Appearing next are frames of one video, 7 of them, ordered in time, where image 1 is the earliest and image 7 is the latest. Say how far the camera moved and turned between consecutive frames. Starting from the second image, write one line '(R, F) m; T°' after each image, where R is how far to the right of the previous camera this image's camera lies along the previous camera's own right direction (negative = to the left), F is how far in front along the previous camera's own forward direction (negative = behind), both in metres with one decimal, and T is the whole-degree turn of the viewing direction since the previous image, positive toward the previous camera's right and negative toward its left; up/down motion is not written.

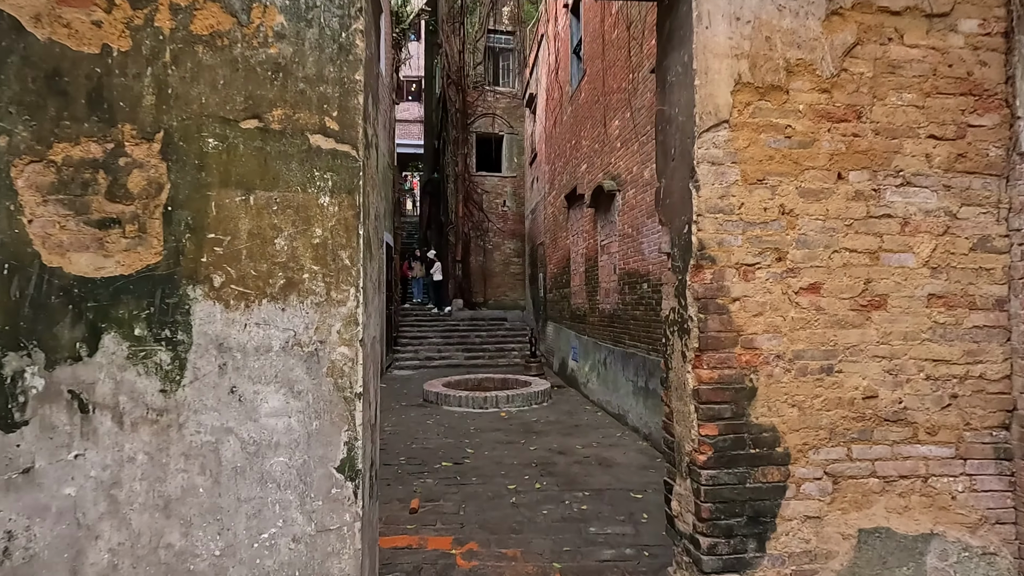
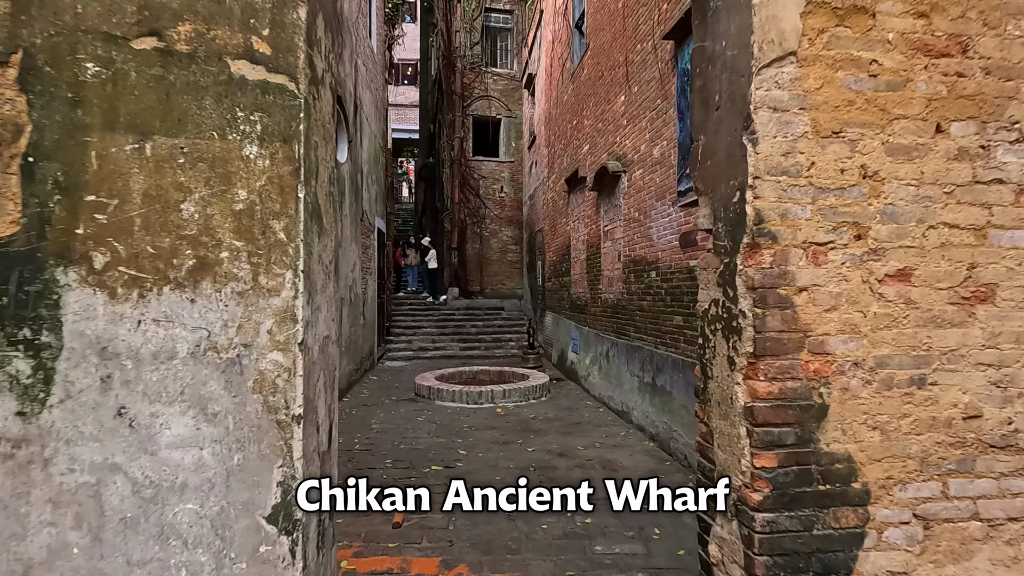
(0.0, +0.4) m; 0°
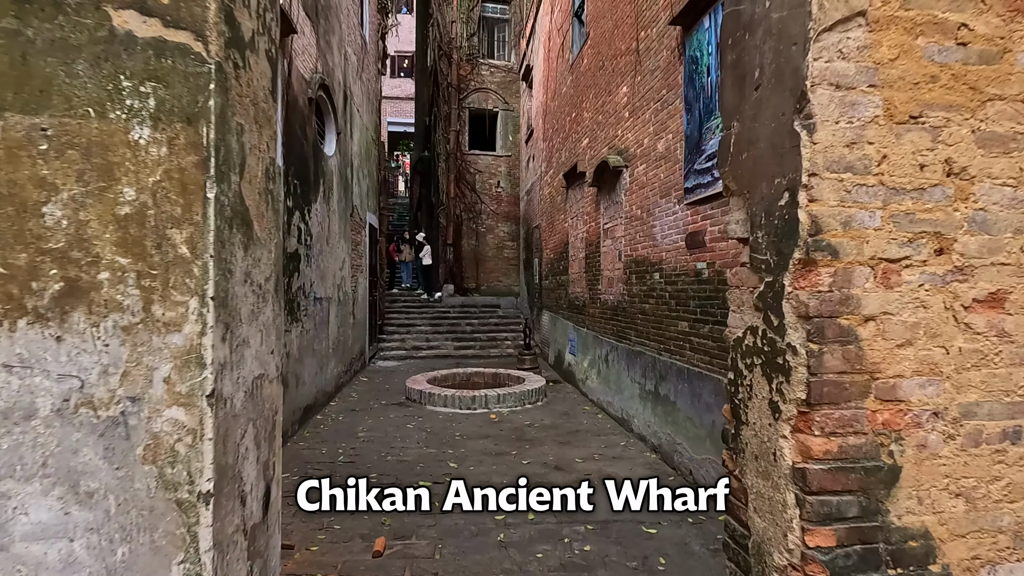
(0.0, +0.3) m; 0°
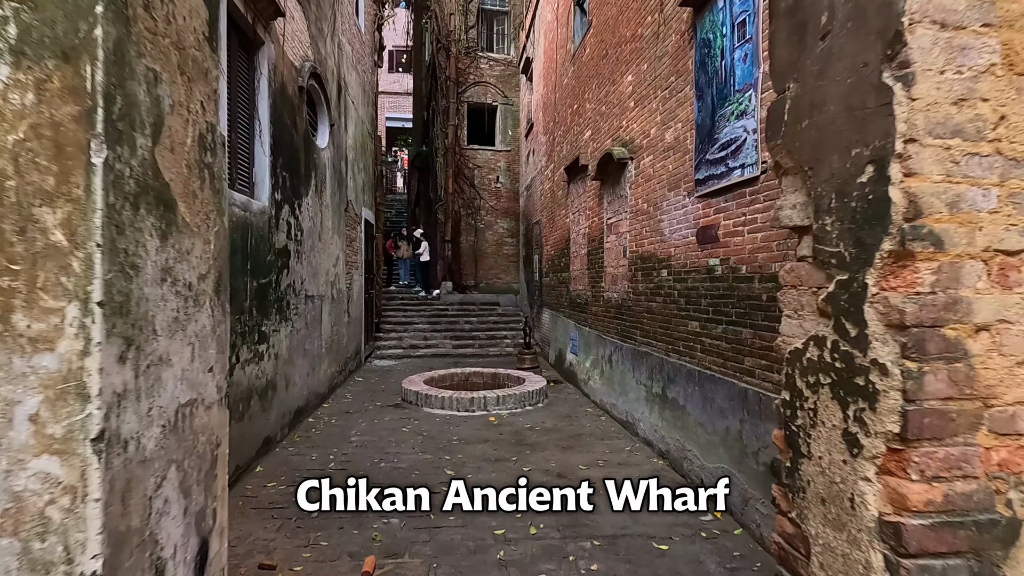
(0.0, +0.3) m; 0°
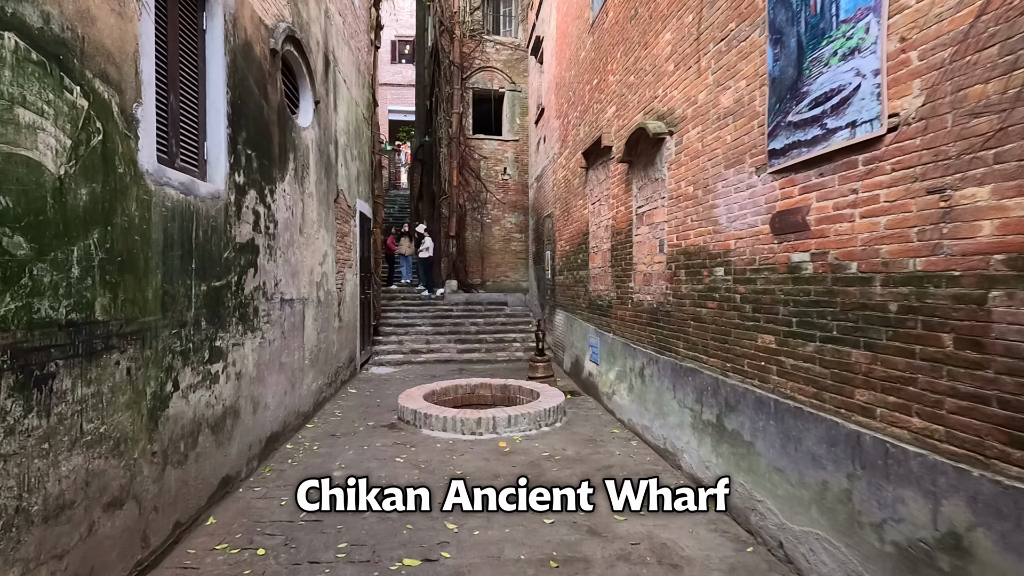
(-0.1, +1.0) m; -1°
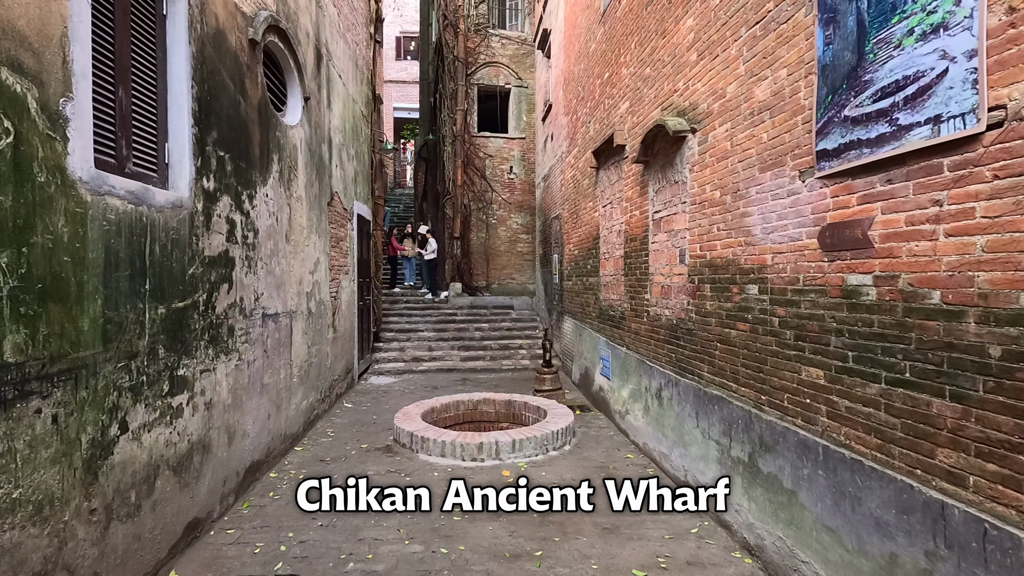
(0.0, +0.5) m; -1°
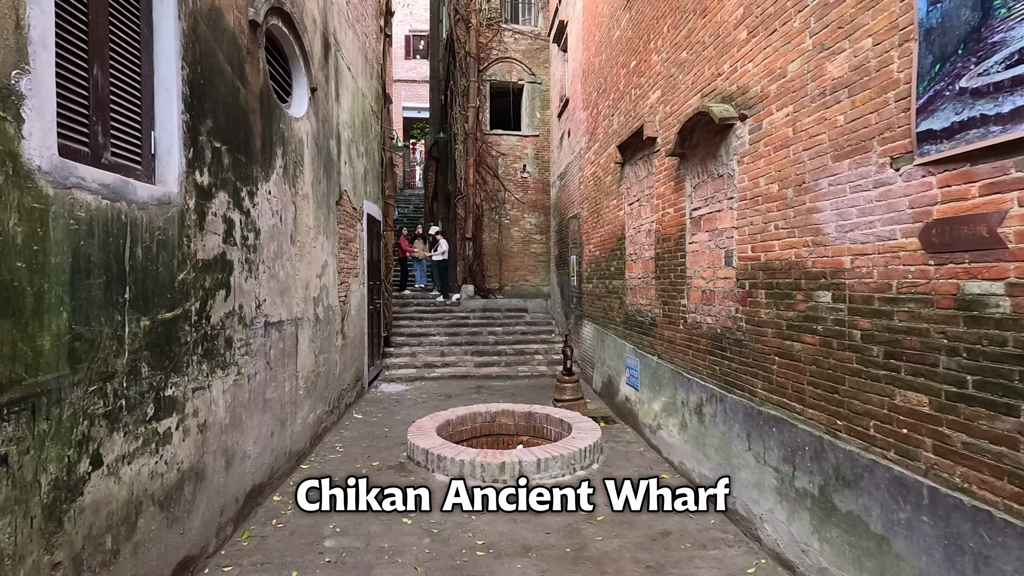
(-0.1, +0.4) m; -1°
